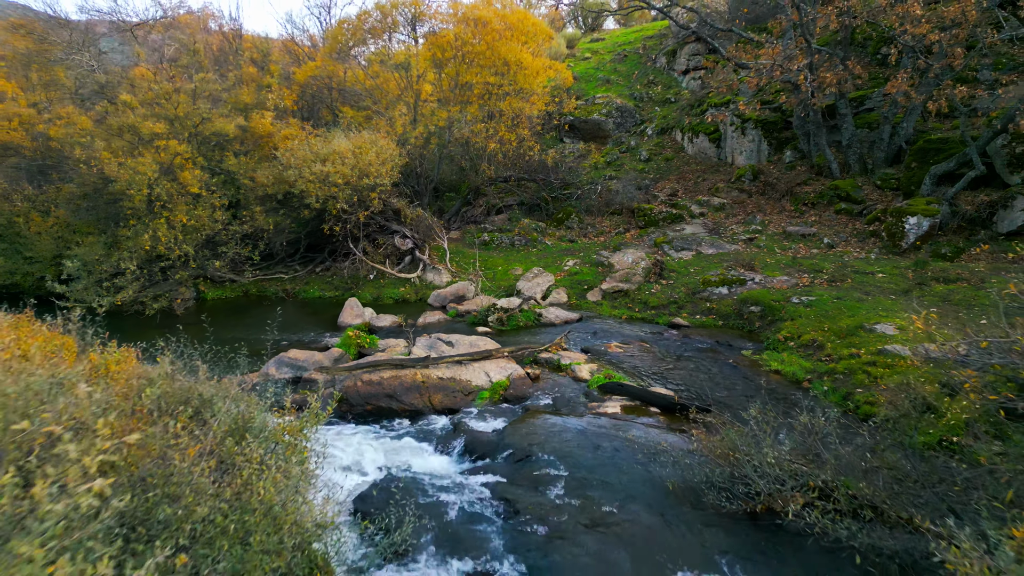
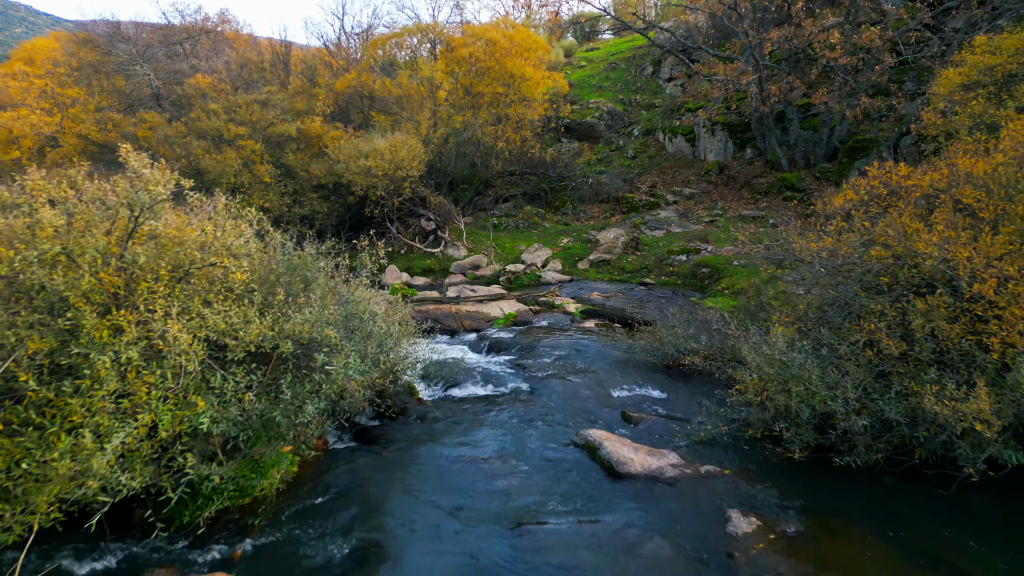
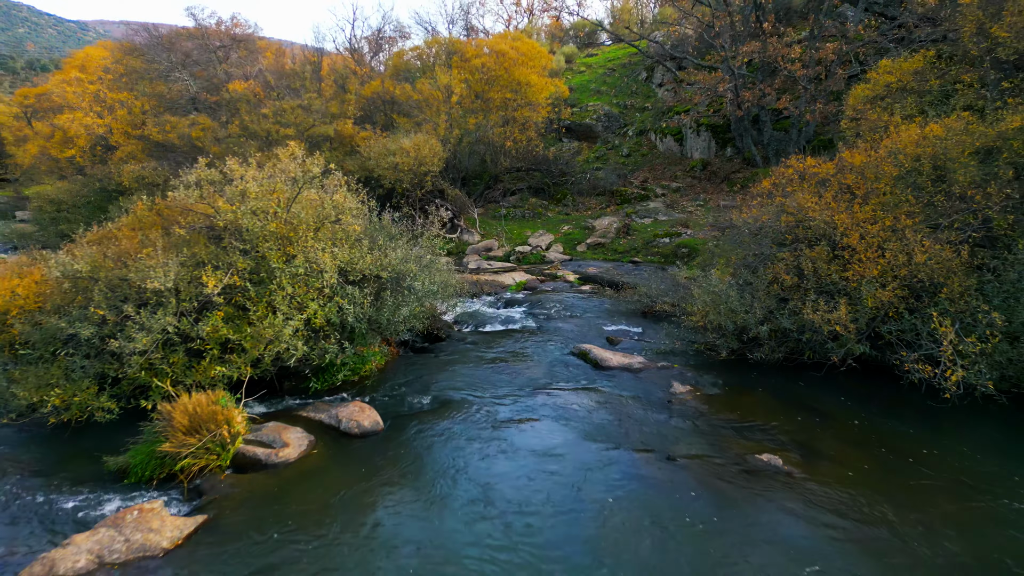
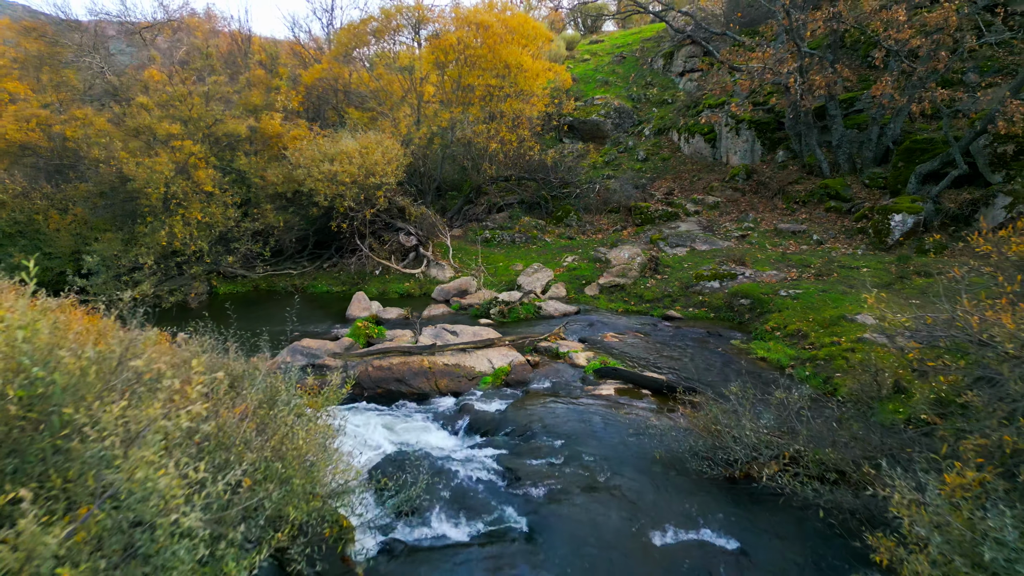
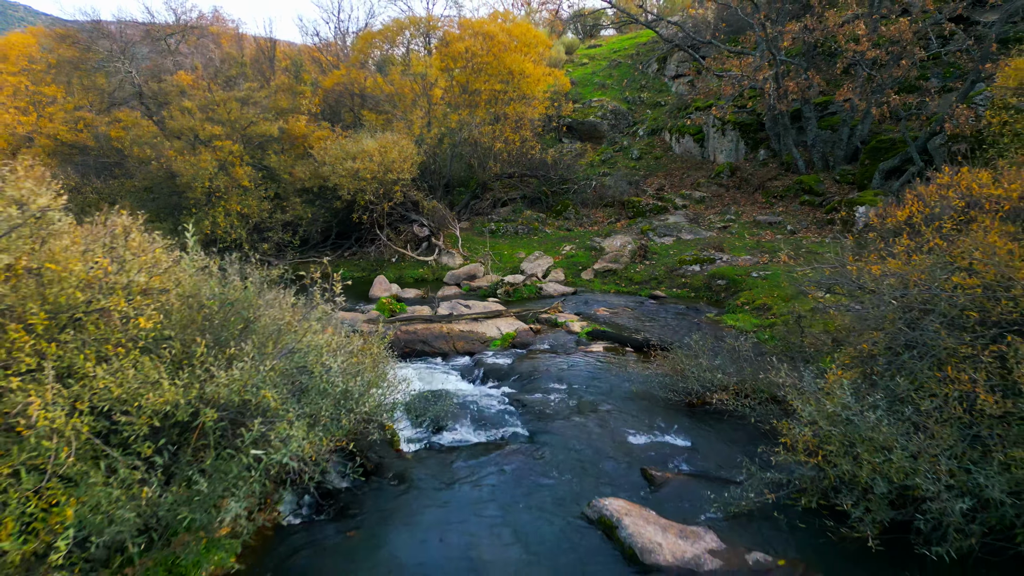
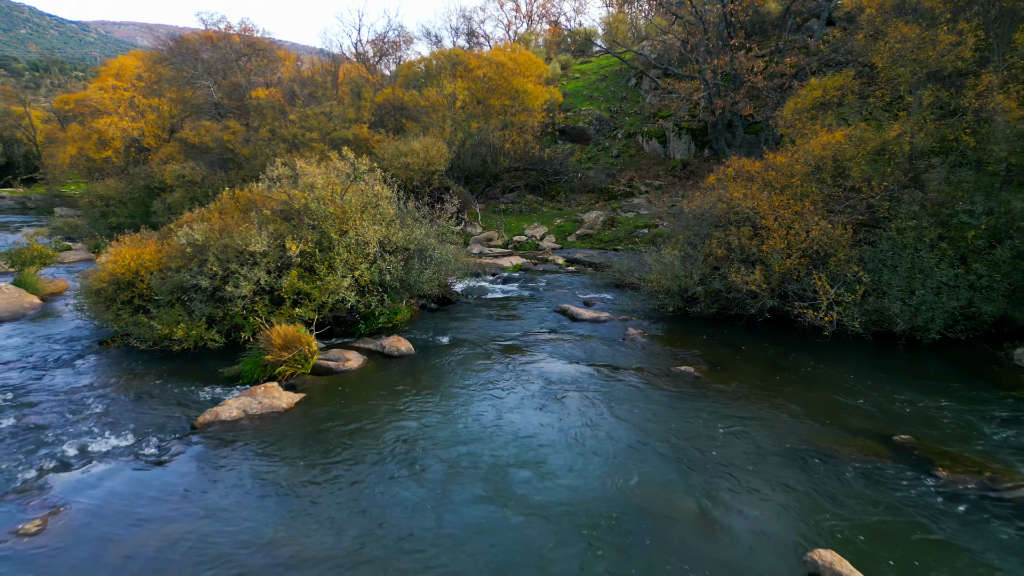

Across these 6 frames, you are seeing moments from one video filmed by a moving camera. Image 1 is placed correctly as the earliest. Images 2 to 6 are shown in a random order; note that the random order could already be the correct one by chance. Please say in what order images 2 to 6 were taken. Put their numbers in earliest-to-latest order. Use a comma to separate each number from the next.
4, 5, 2, 3, 6
